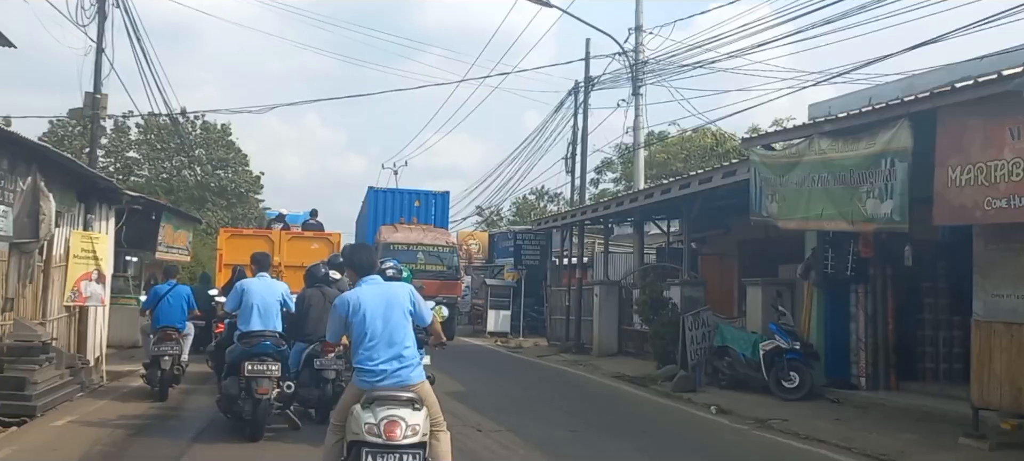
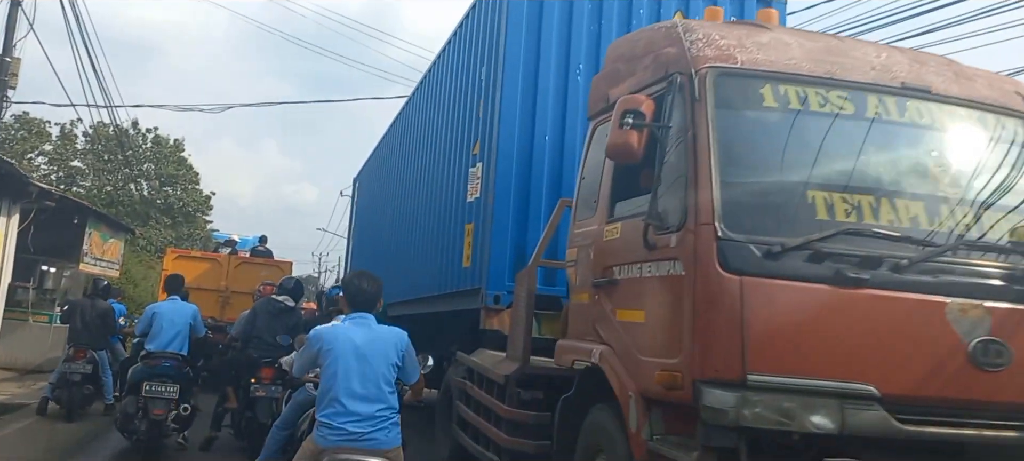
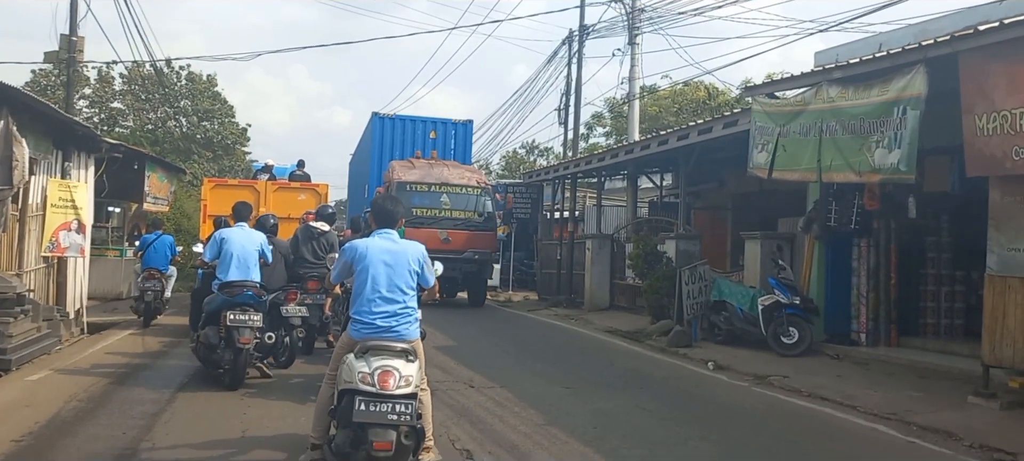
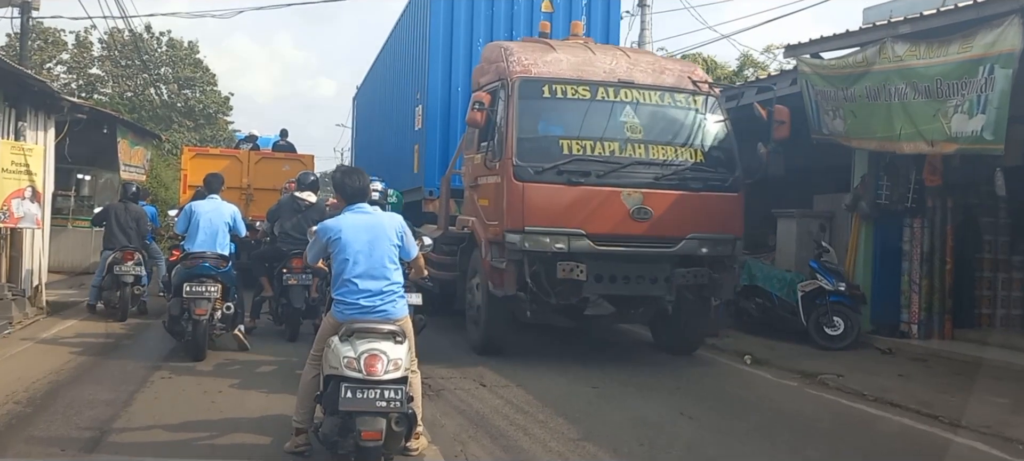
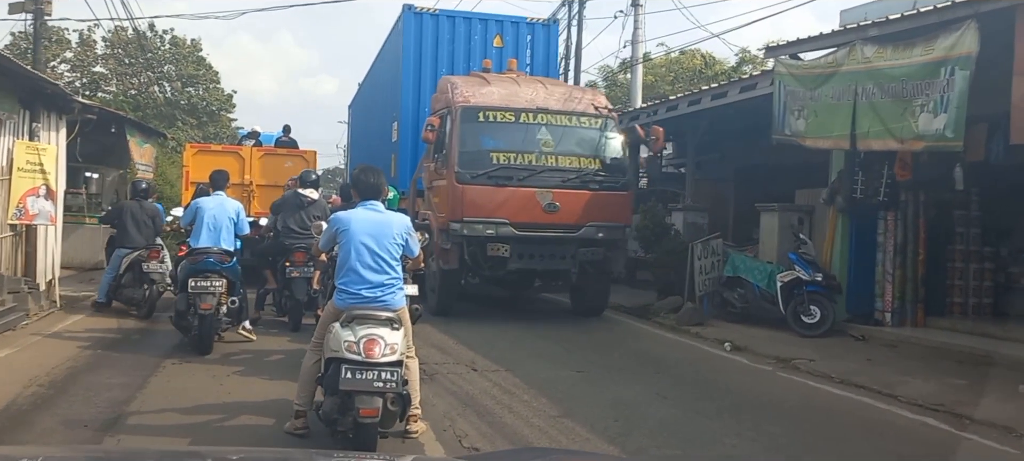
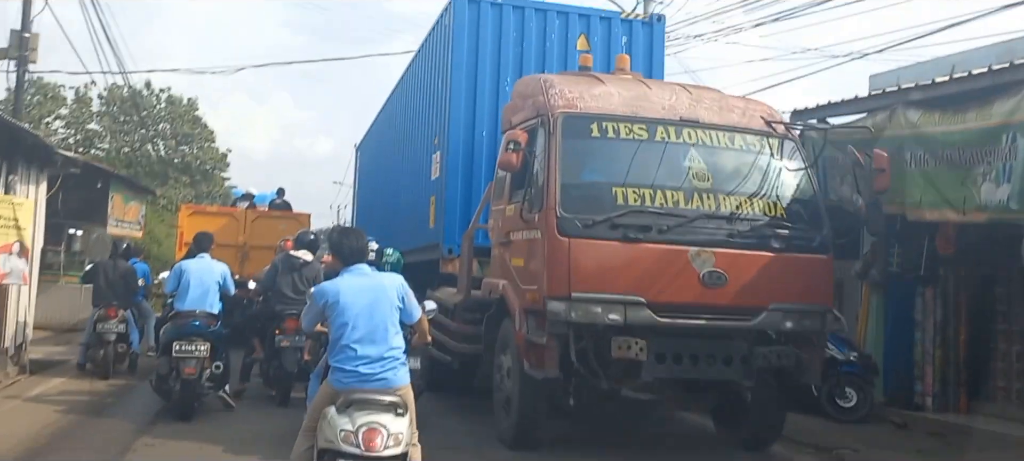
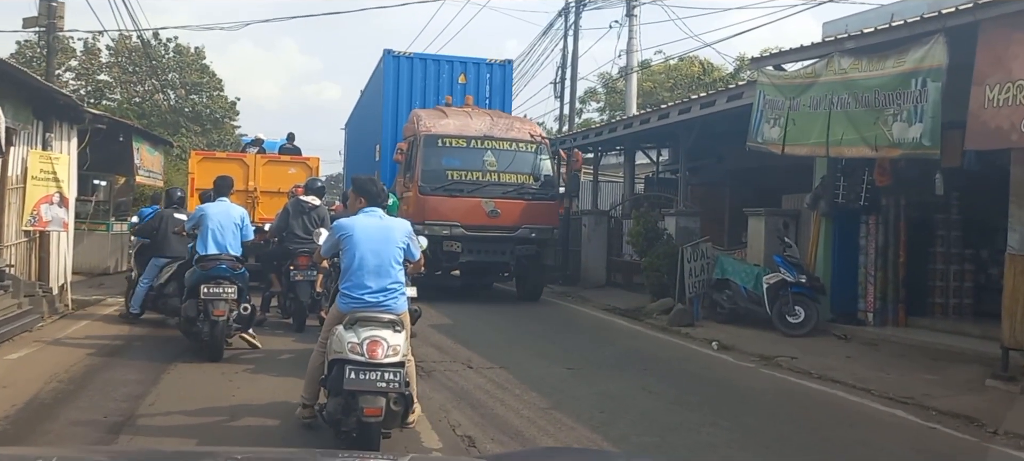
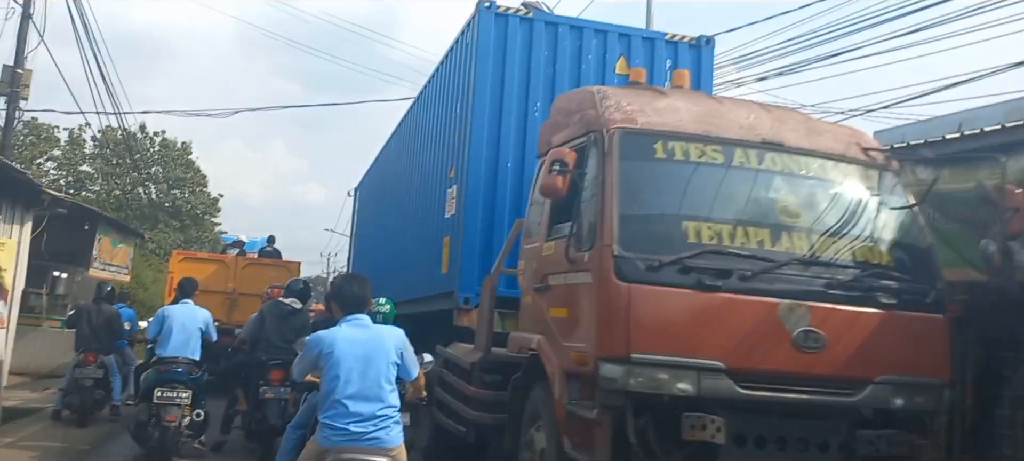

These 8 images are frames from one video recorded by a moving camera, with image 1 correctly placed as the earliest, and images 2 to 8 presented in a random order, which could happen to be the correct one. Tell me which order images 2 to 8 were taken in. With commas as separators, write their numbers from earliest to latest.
3, 7, 5, 4, 6, 8, 2
